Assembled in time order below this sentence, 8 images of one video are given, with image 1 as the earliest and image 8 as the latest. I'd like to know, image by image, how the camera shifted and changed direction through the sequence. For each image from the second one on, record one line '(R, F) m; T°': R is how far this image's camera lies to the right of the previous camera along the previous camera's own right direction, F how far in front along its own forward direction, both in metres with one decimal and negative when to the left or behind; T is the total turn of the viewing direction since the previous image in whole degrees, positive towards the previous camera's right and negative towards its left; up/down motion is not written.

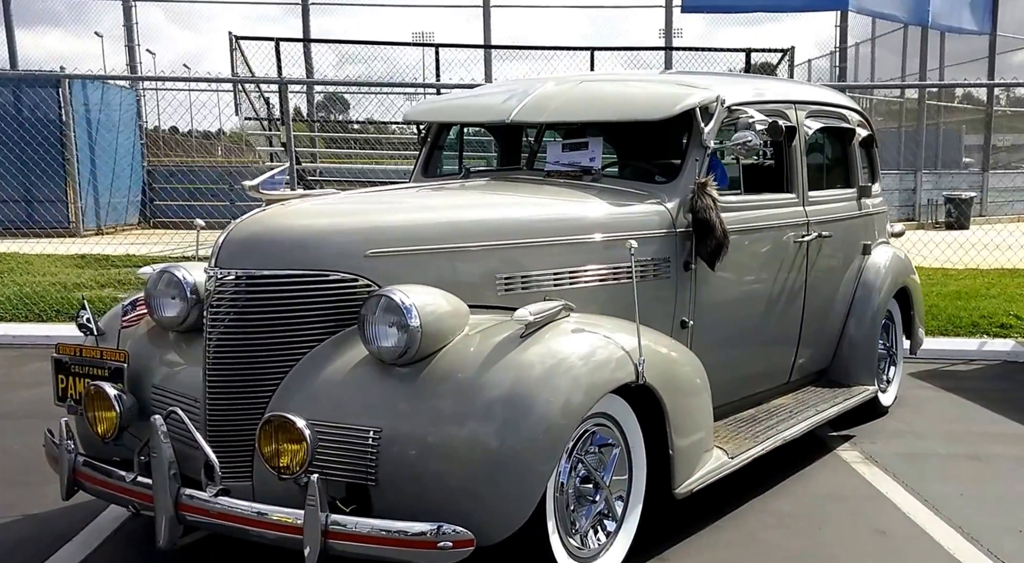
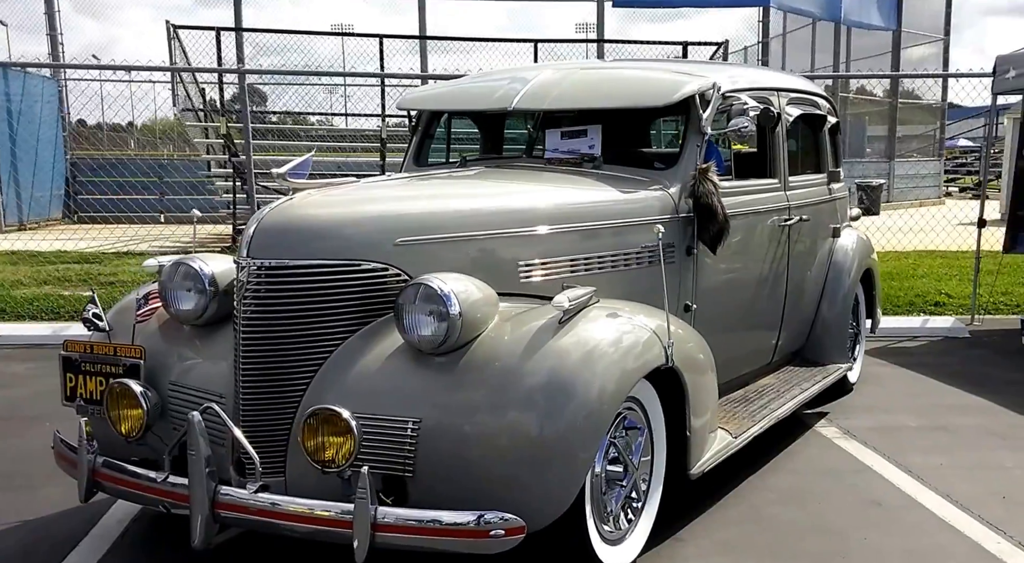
(-0.4, 0.0) m; +5°
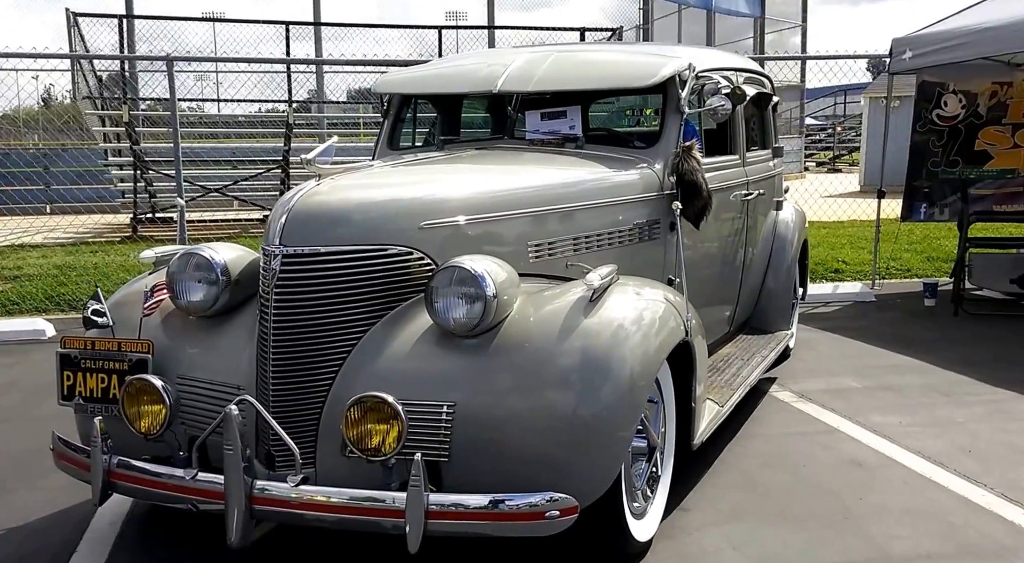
(-0.5, +0.1) m; +7°
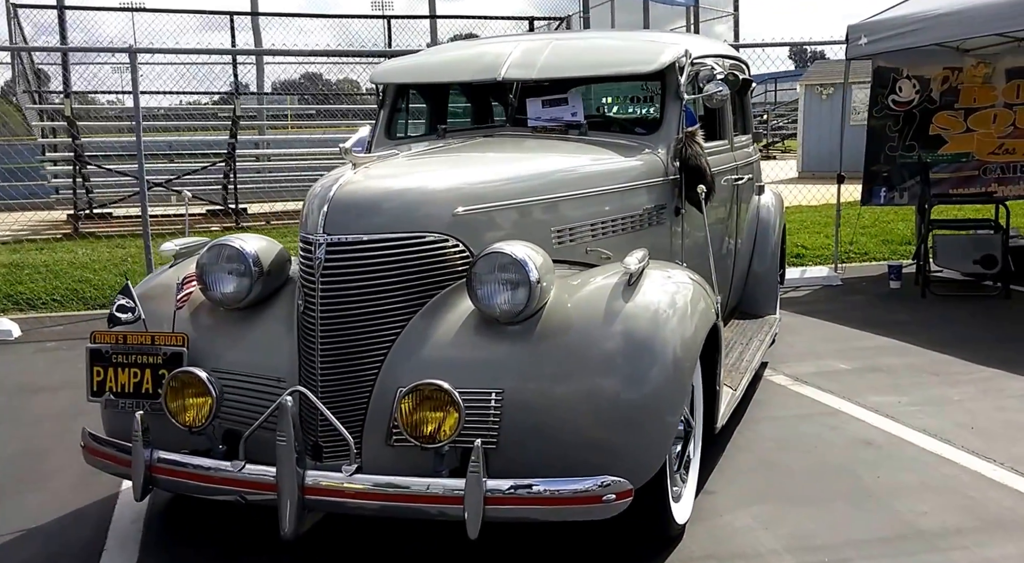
(-0.4, 0.0) m; +4°
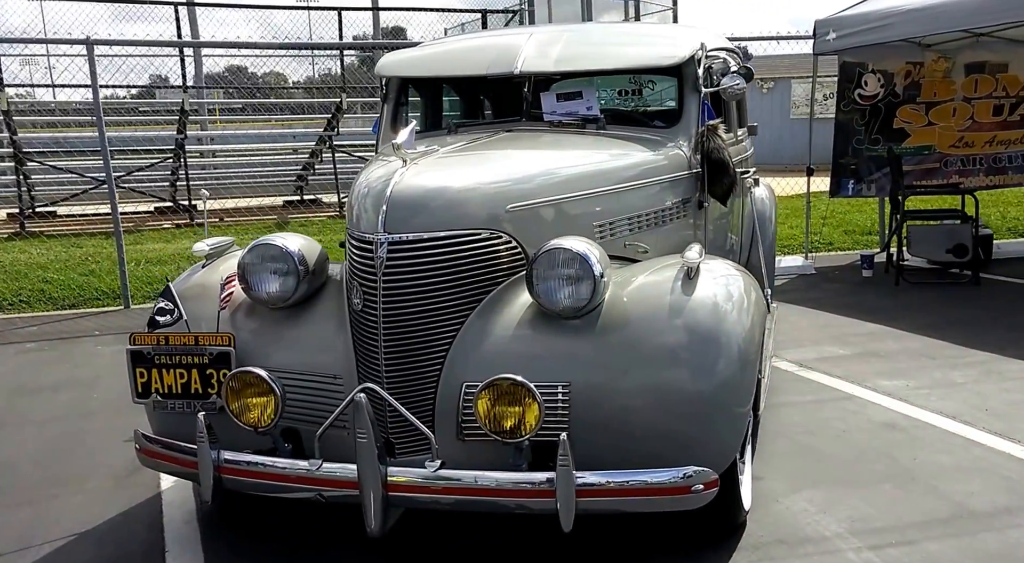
(-0.4, 0.0) m; +3°
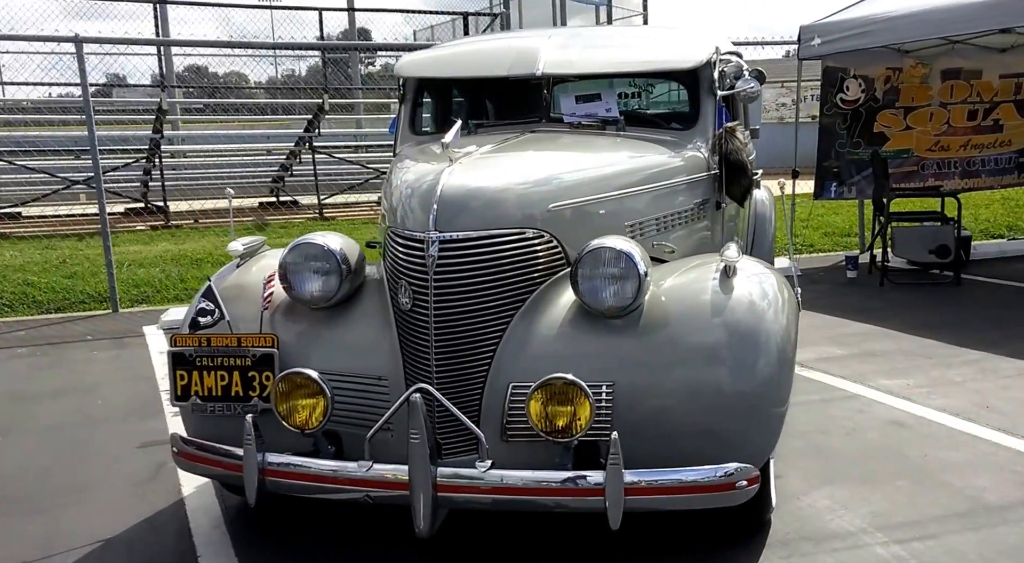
(-0.3, 0.0) m; +2°
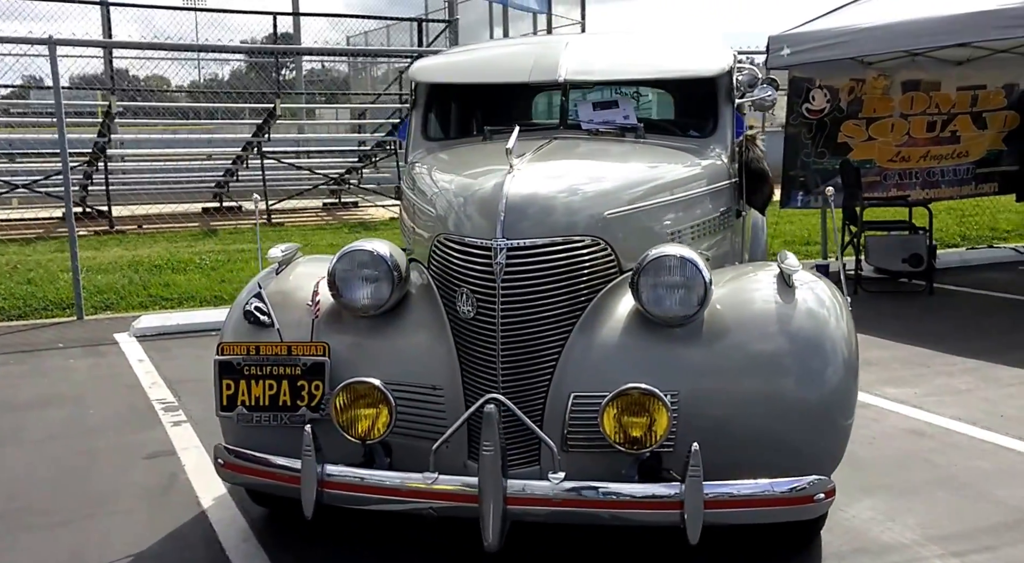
(-0.4, +0.1) m; +4°
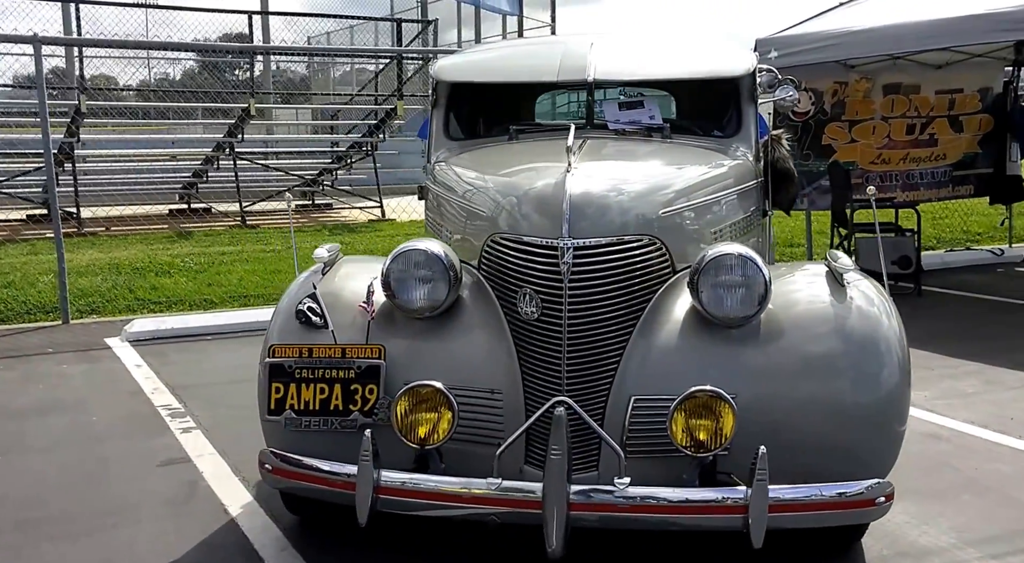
(-0.3, +0.1) m; +2°
